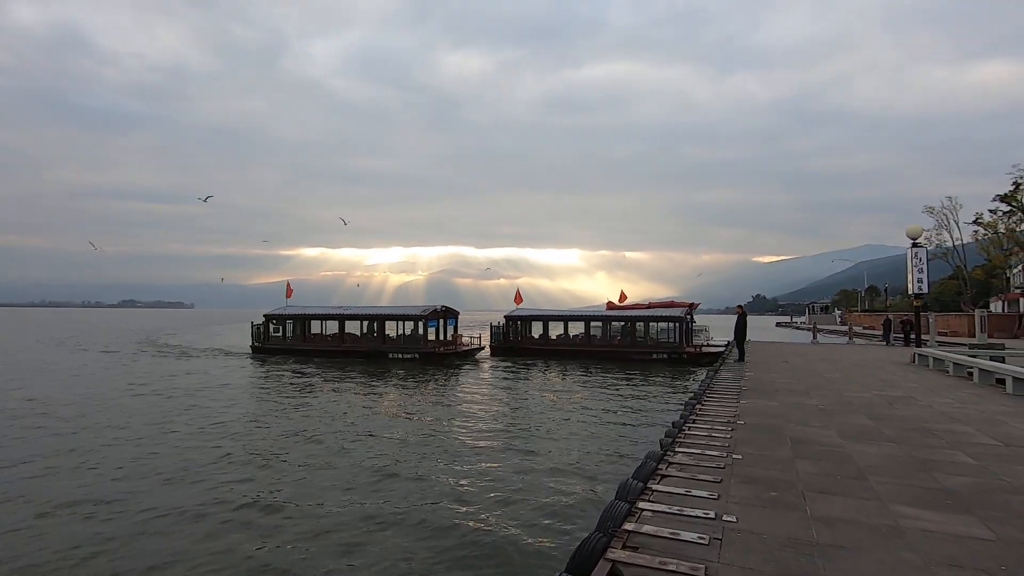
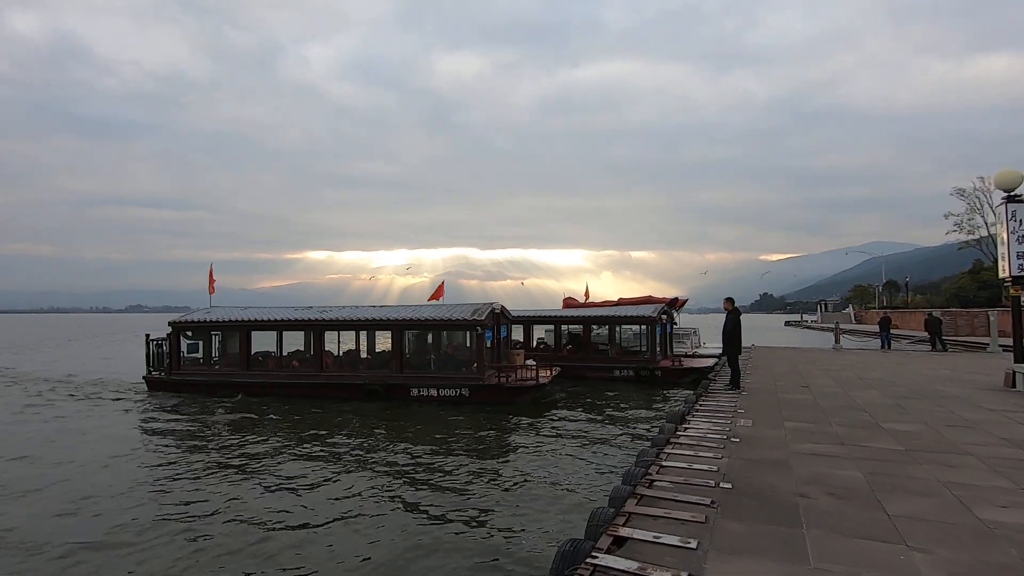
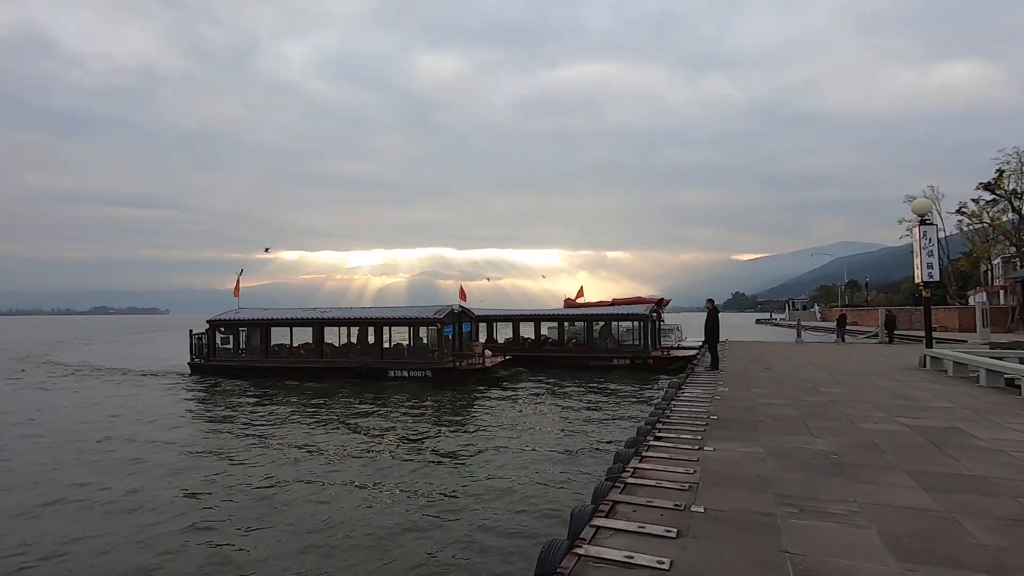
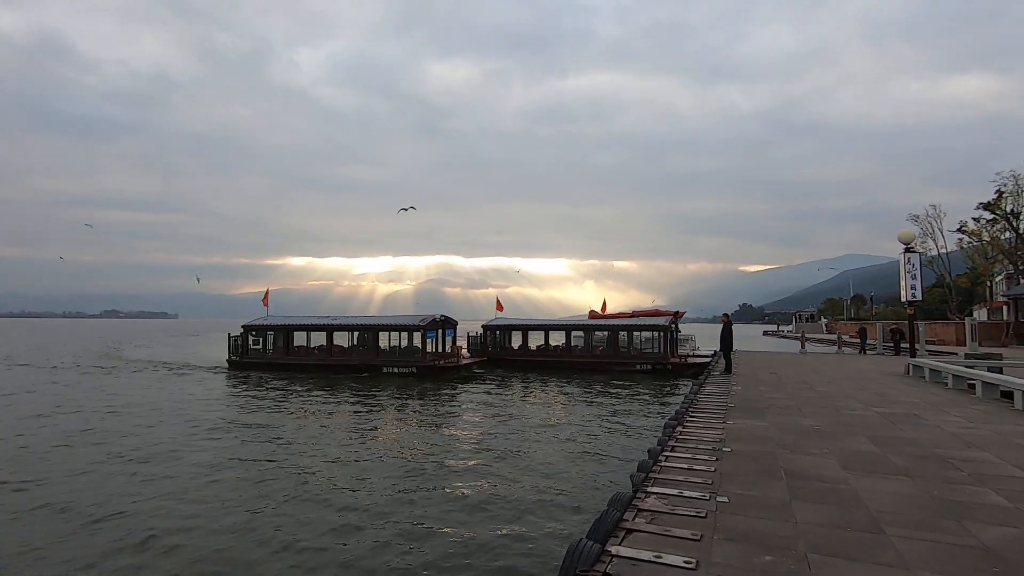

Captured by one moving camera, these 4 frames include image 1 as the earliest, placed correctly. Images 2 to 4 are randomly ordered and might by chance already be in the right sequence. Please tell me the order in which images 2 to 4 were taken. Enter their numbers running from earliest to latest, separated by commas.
4, 3, 2
